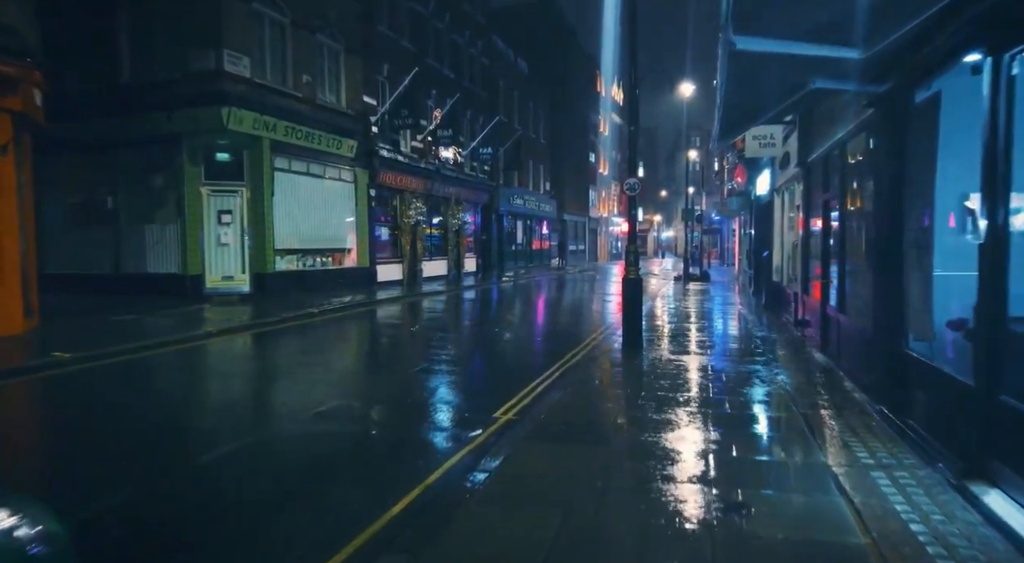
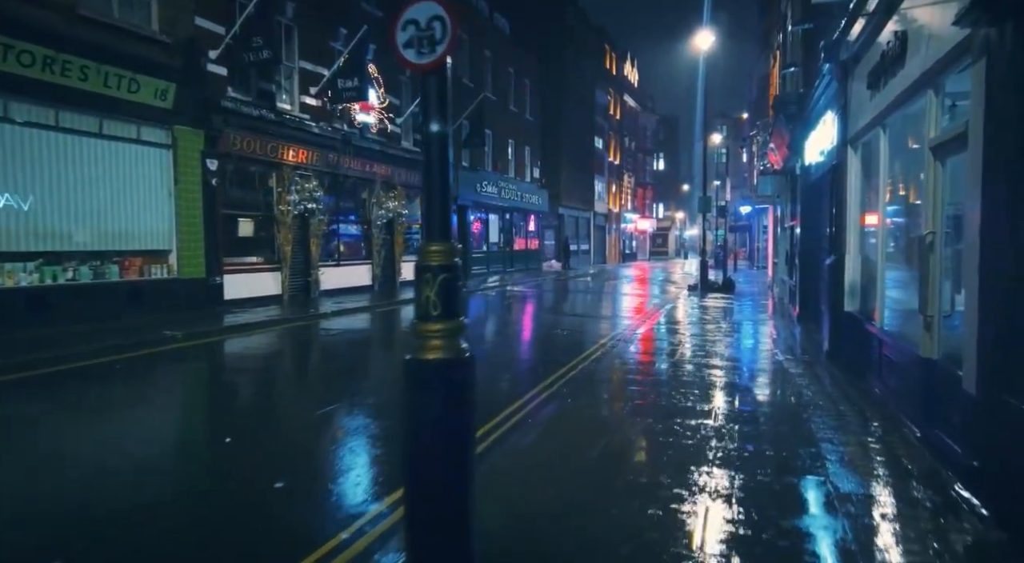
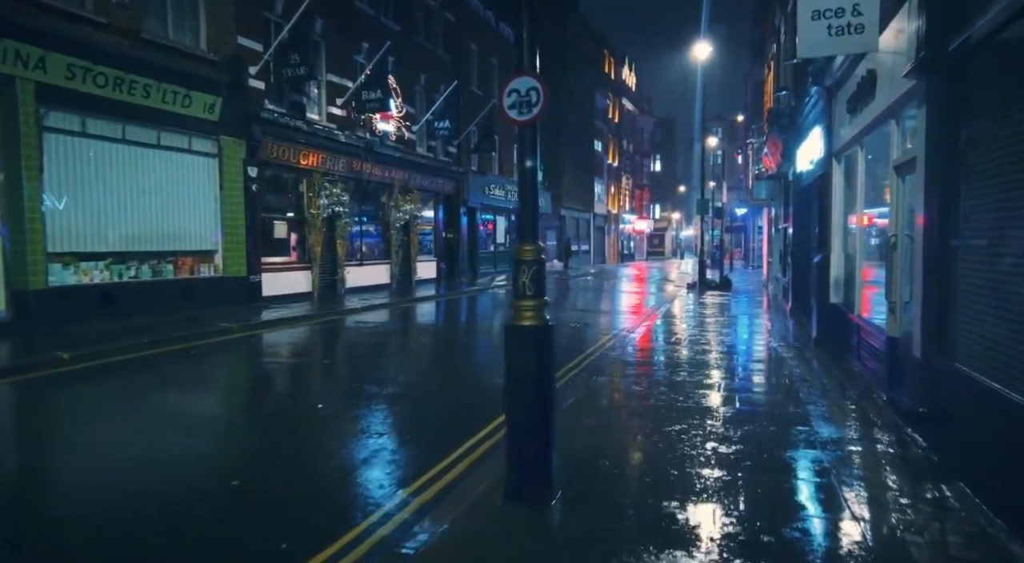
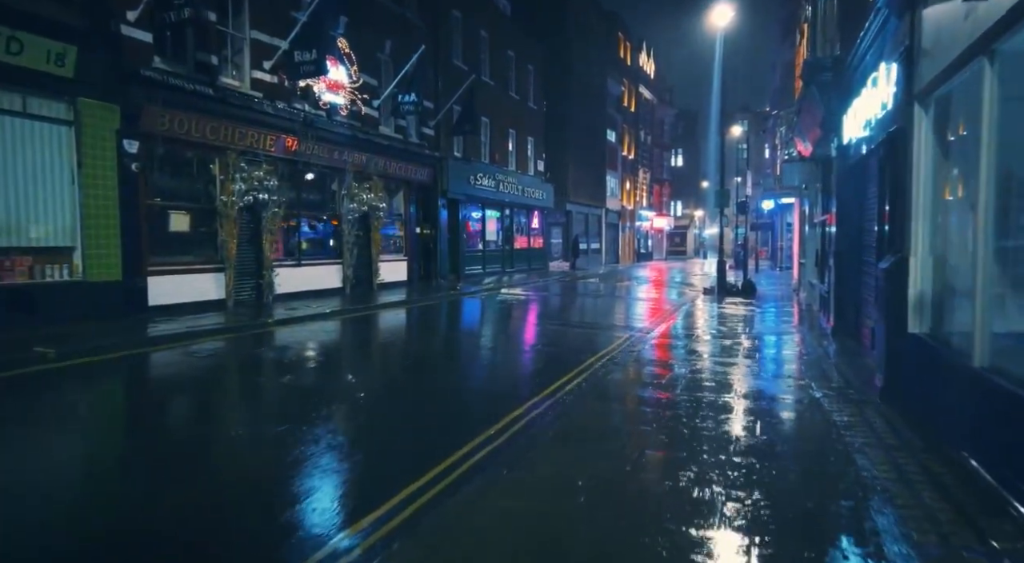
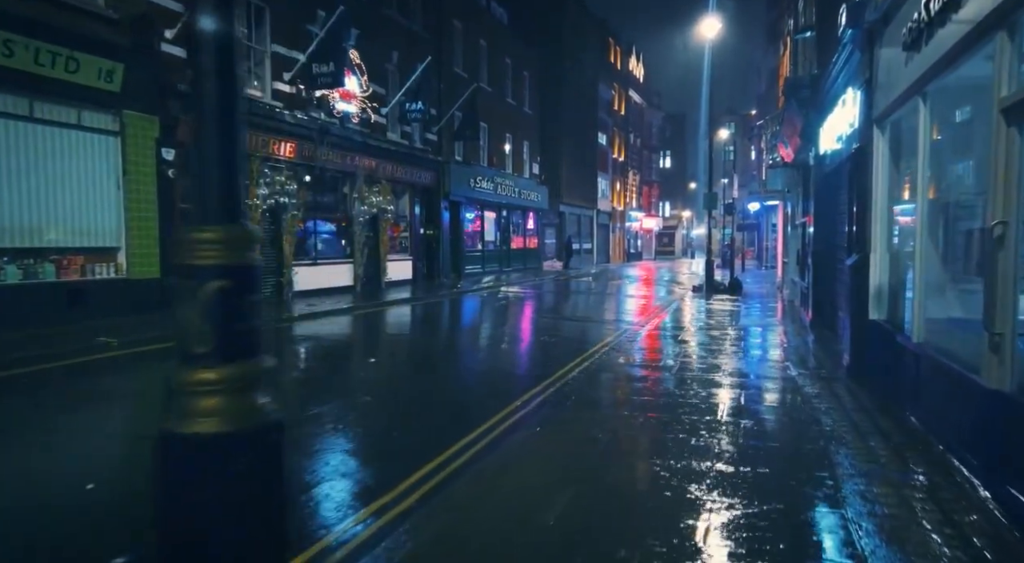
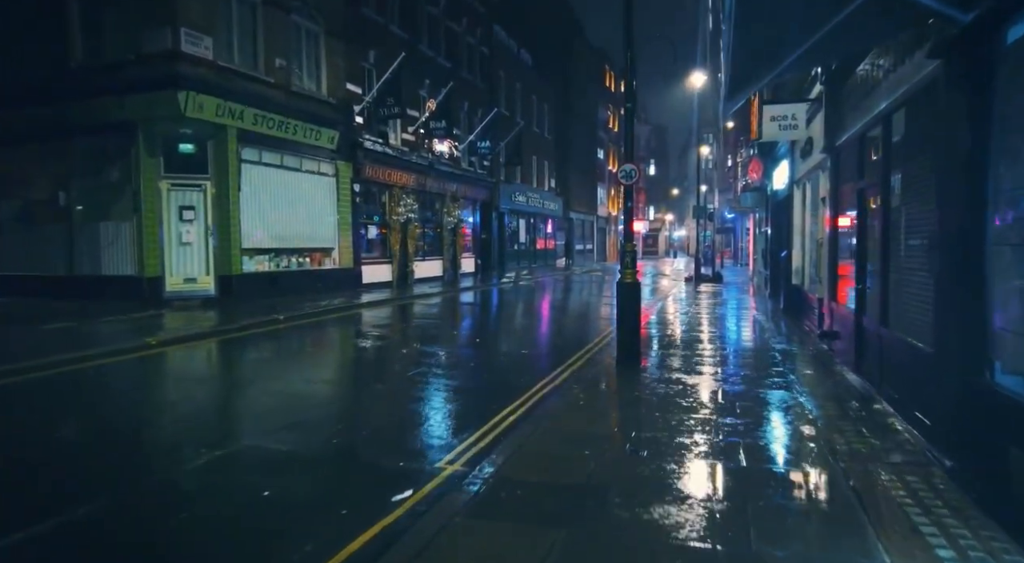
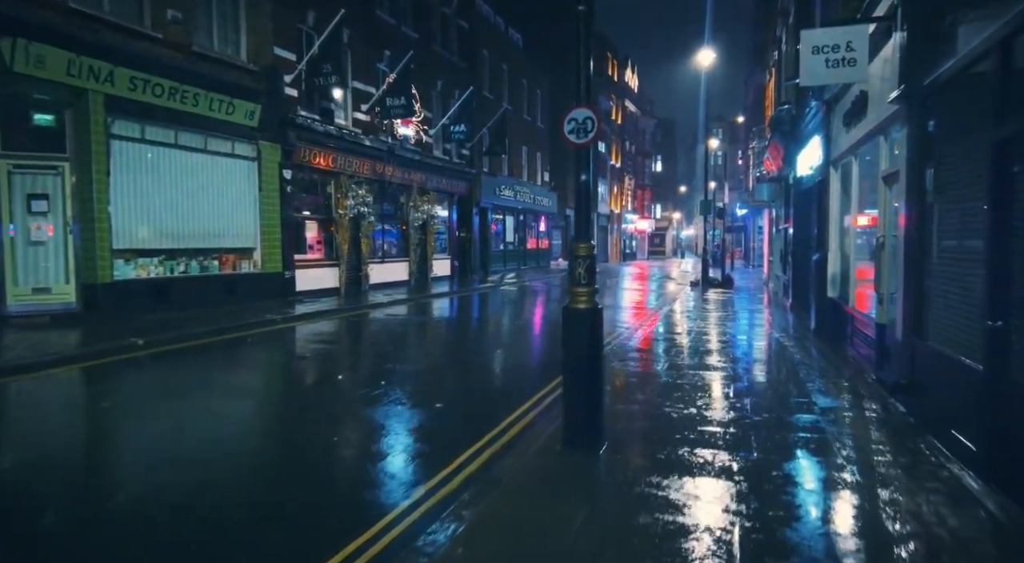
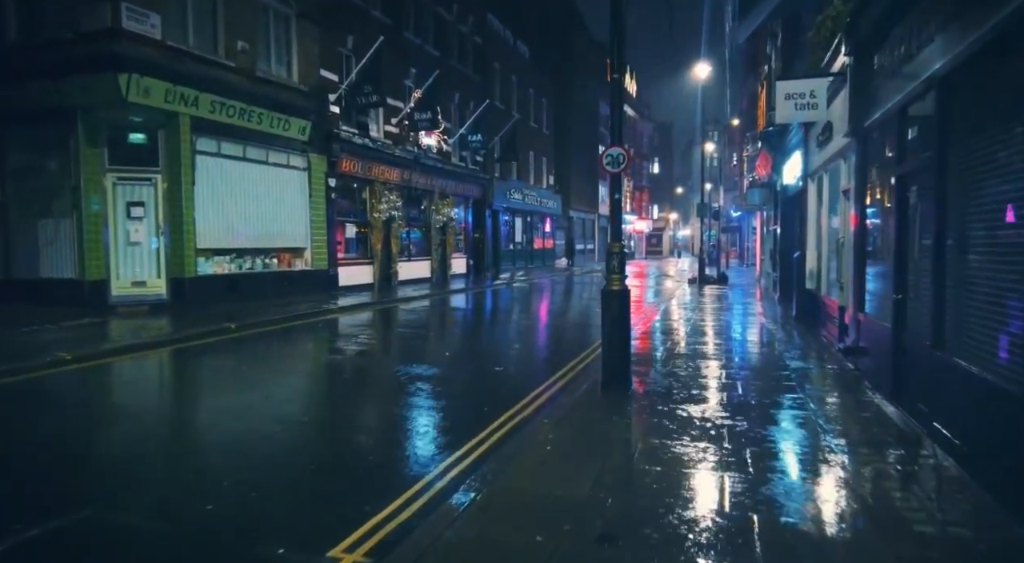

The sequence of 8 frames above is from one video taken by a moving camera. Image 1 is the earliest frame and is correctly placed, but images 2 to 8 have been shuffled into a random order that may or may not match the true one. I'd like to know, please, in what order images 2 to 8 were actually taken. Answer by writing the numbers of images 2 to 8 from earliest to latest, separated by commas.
6, 8, 7, 3, 2, 5, 4
